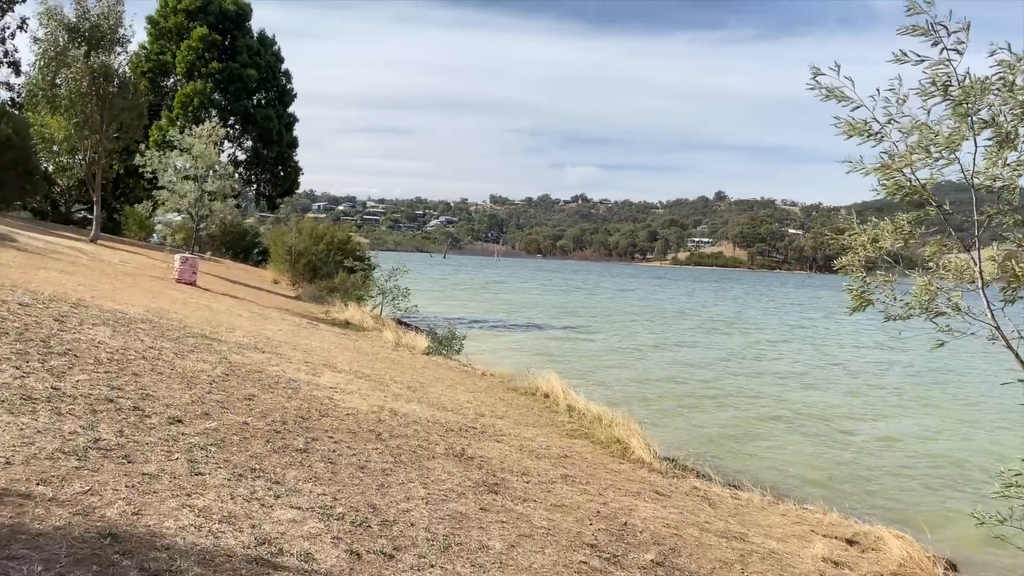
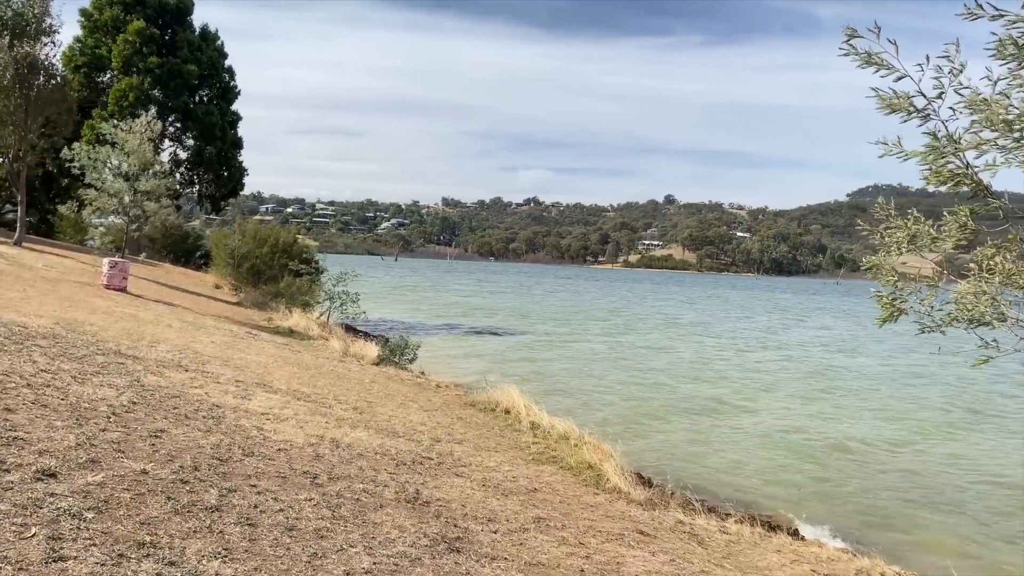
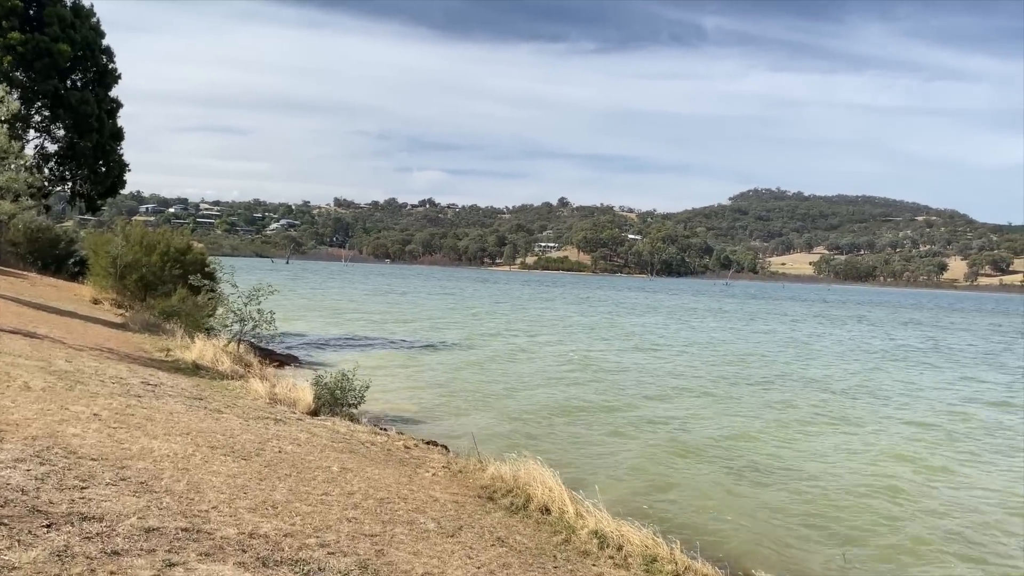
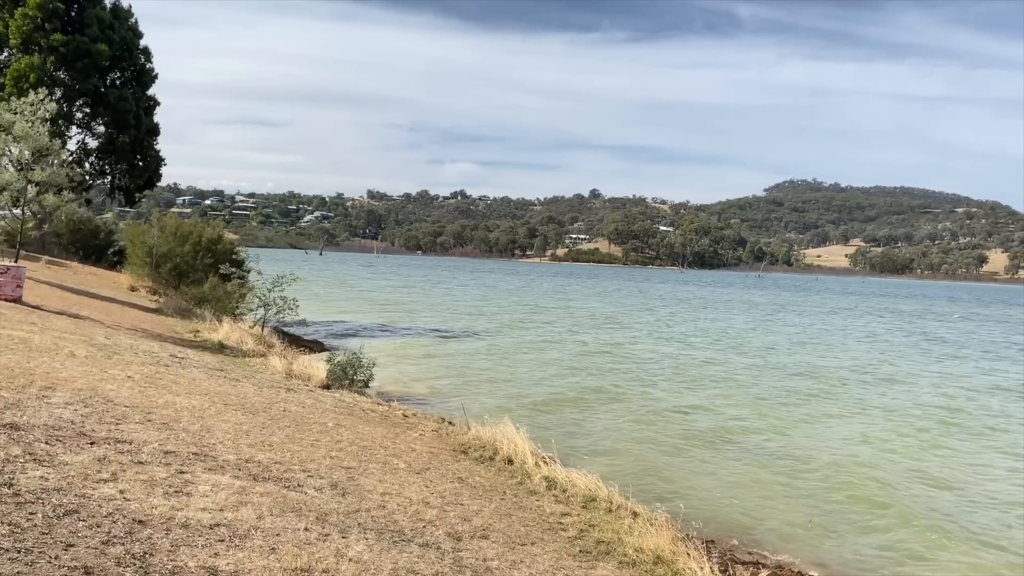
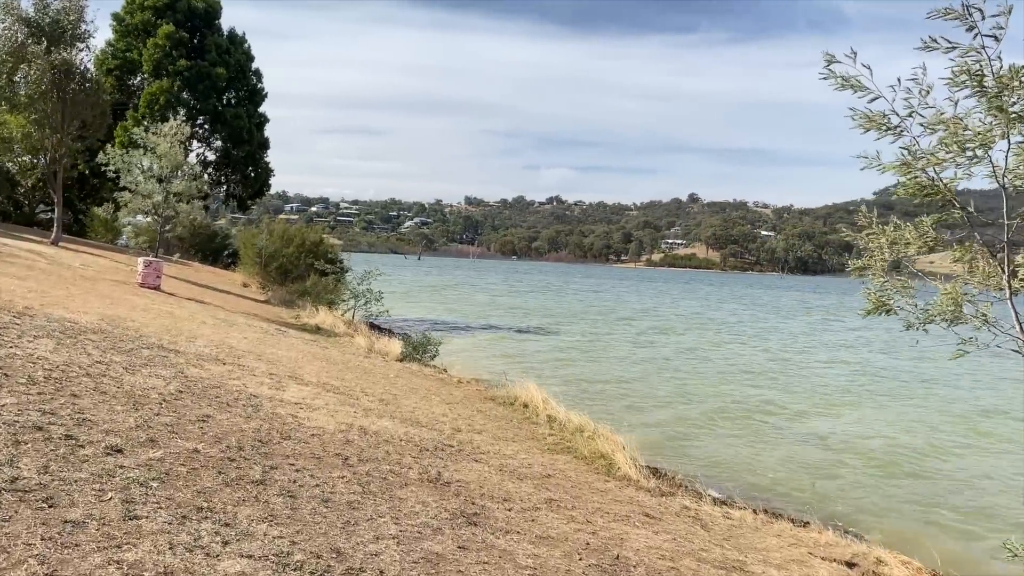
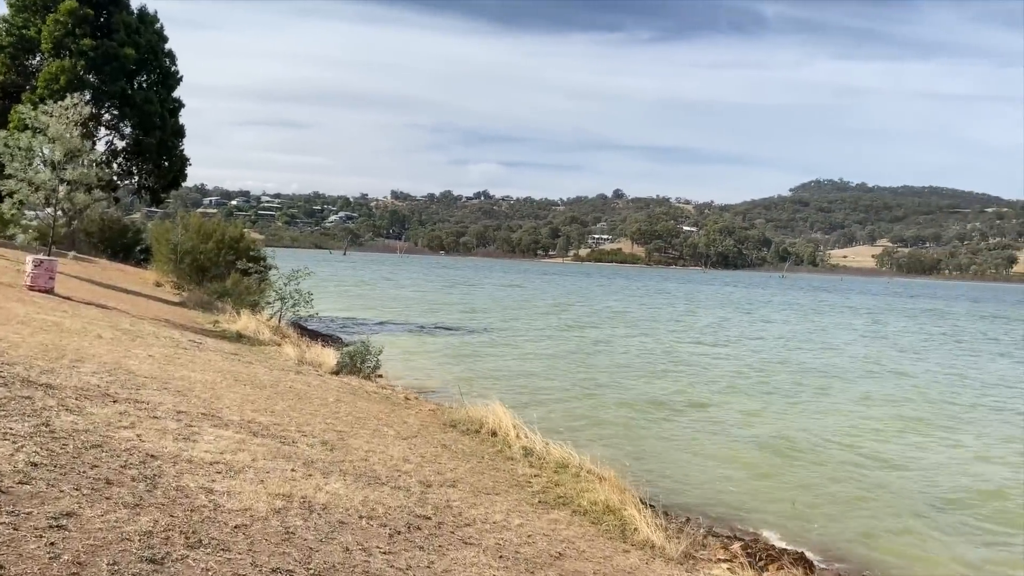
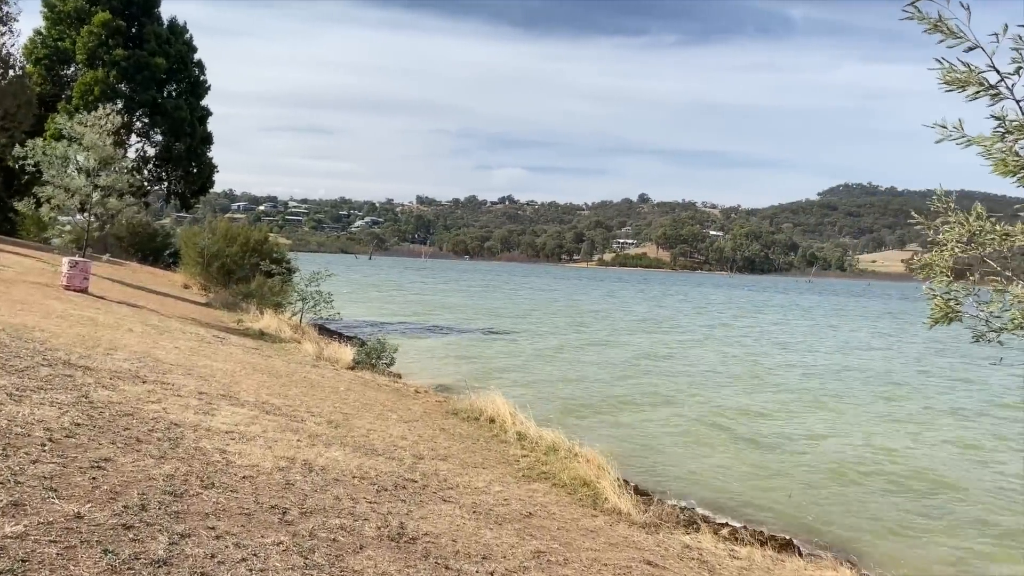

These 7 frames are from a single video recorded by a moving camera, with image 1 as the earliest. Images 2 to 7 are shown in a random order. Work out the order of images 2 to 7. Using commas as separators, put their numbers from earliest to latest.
5, 2, 7, 6, 4, 3
